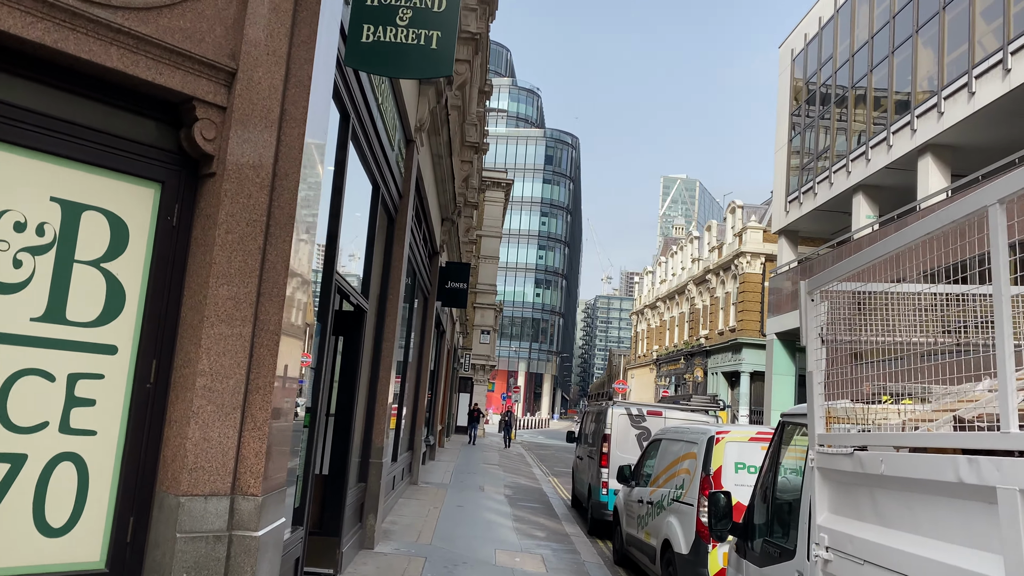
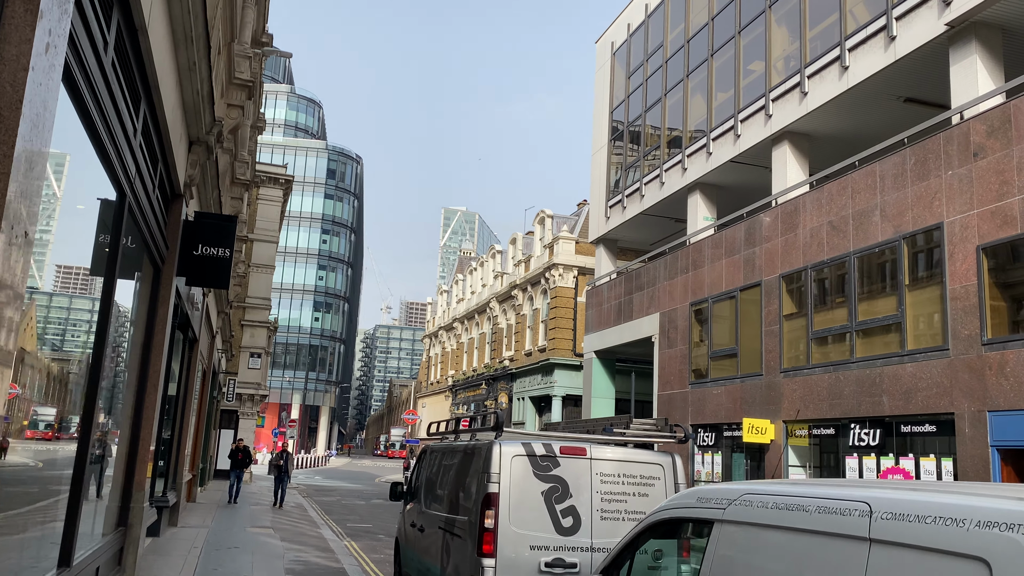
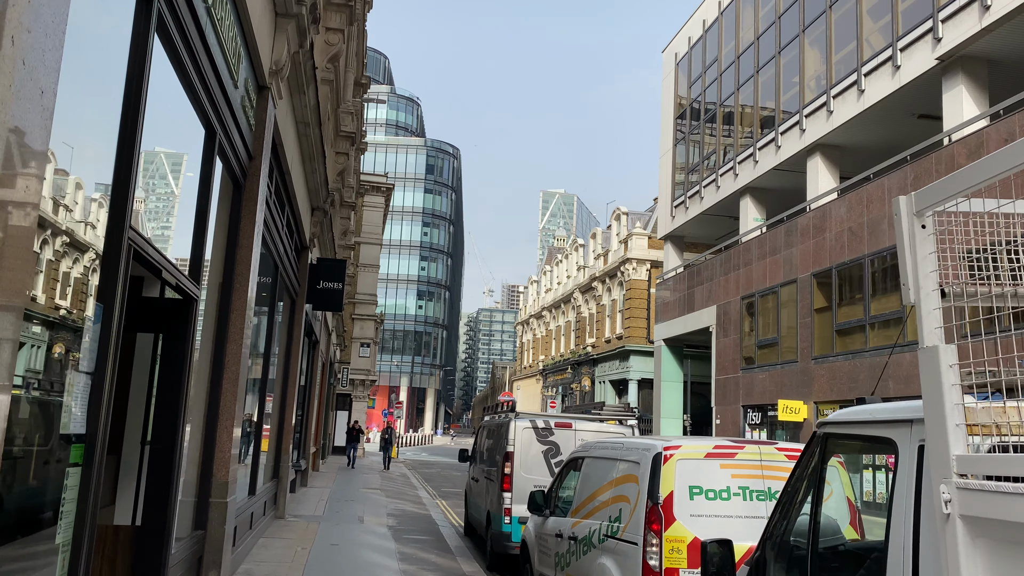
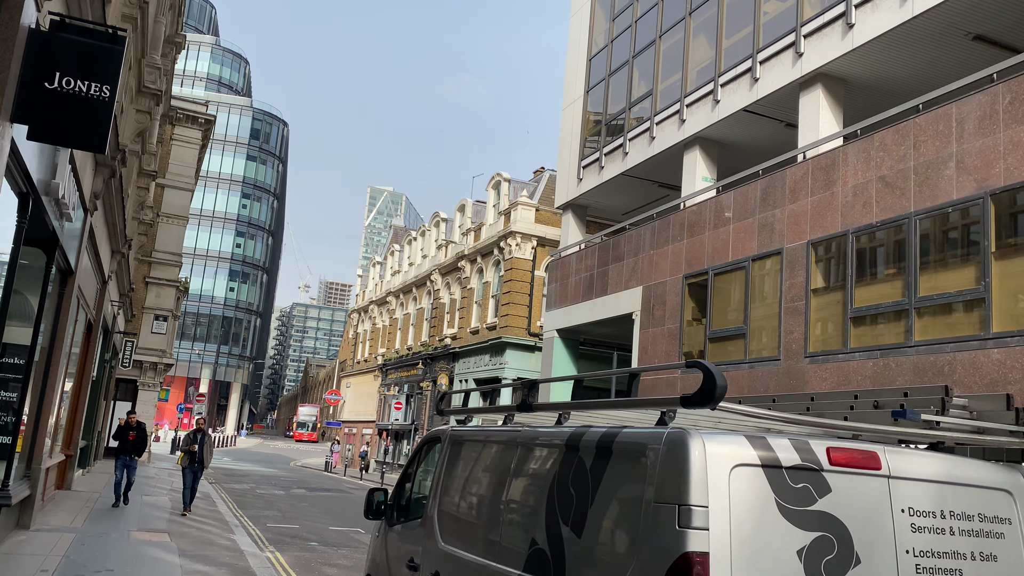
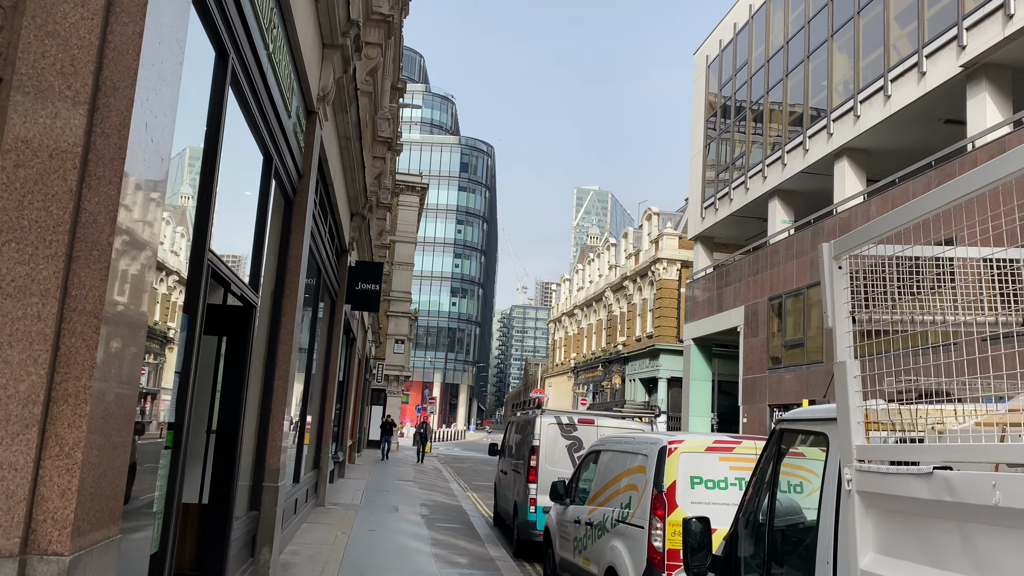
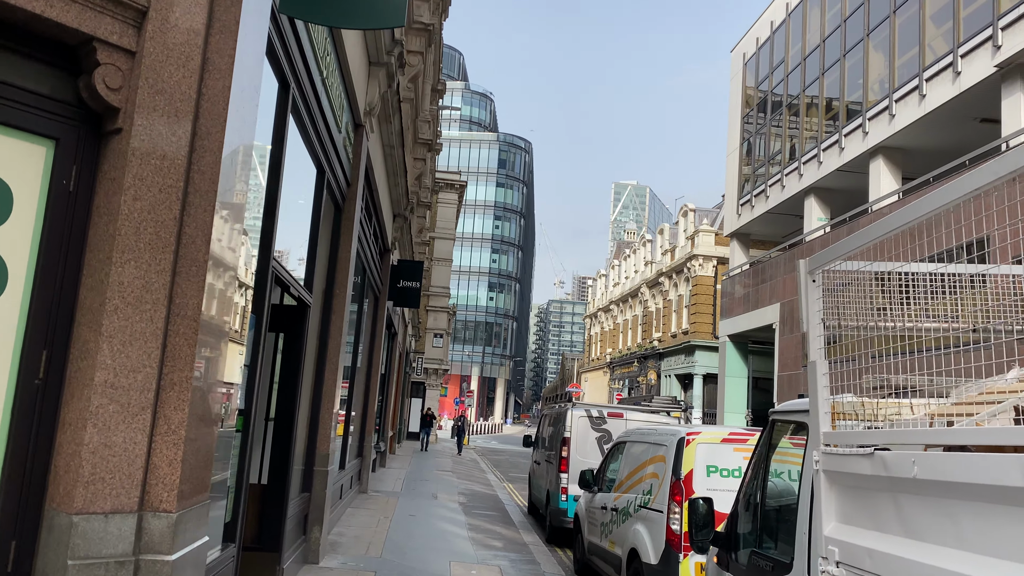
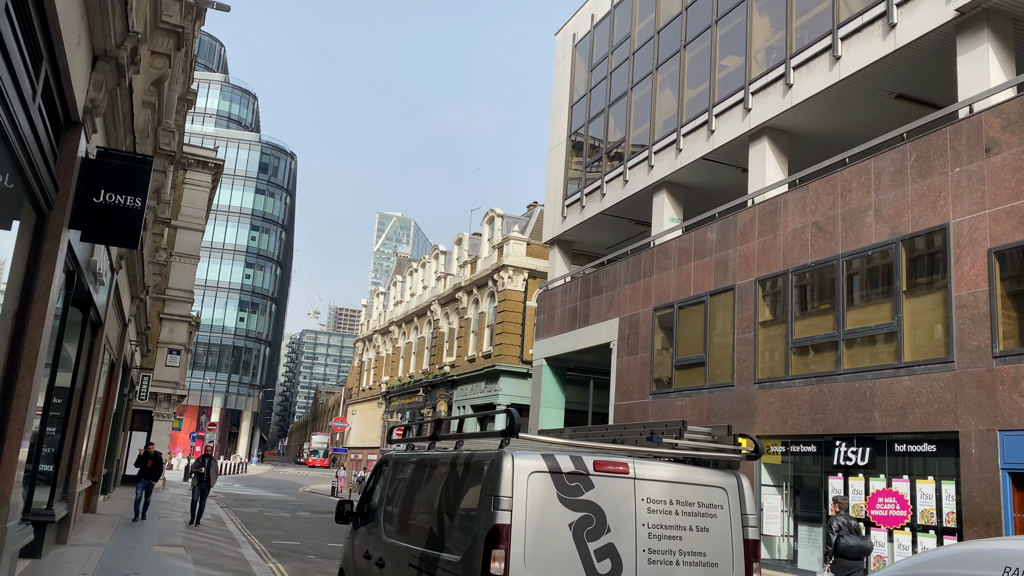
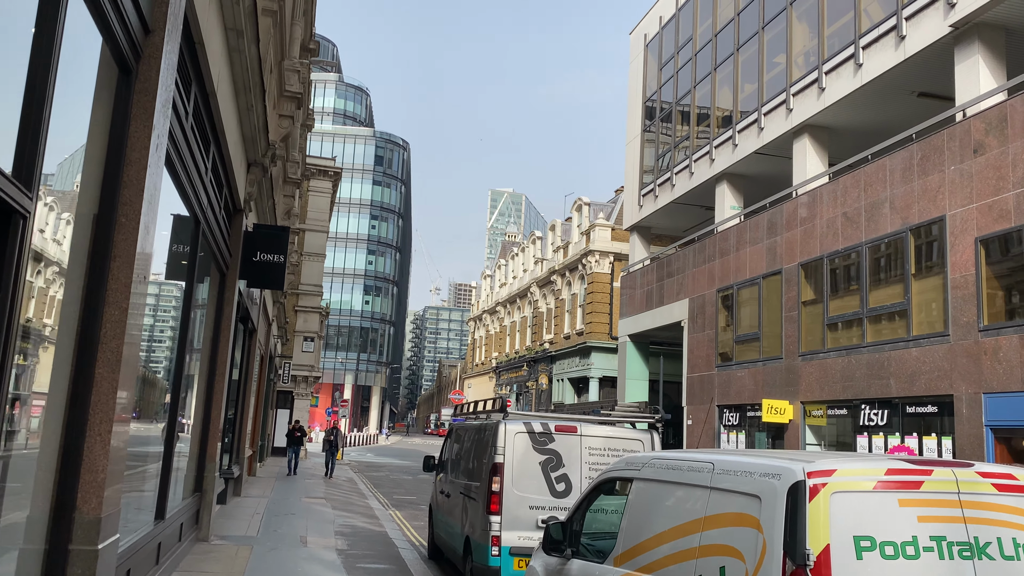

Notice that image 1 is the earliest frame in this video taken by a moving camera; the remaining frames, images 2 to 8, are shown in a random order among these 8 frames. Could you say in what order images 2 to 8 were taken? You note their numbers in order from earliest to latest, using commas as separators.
6, 5, 3, 8, 2, 7, 4
